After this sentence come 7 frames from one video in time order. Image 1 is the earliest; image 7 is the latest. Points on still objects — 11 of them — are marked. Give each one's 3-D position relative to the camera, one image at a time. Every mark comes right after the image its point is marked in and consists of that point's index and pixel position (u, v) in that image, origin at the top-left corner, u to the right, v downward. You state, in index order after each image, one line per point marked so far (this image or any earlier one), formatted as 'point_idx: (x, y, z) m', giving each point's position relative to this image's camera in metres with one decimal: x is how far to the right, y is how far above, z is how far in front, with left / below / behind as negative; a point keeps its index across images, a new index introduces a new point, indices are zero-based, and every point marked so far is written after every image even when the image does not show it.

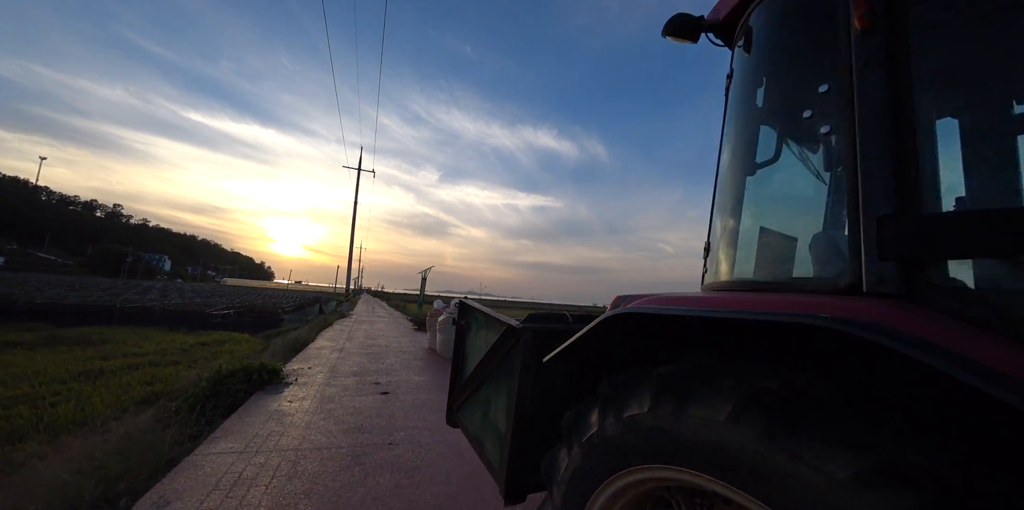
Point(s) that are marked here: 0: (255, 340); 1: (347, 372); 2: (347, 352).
0: (-12.7, -4.2, +17.1) m
1: (-3.3, -2.4, +7.0) m
2: (-4.4, -2.6, +9.2) m
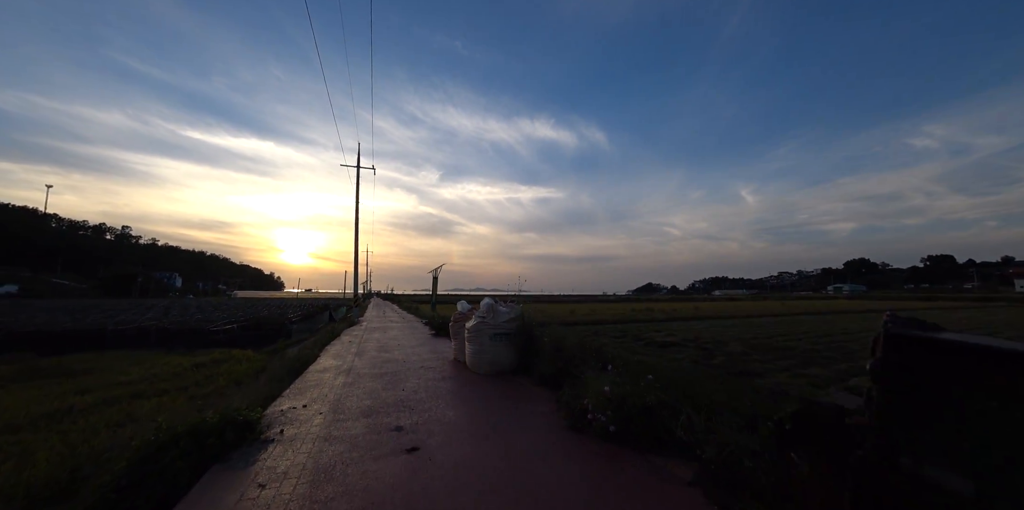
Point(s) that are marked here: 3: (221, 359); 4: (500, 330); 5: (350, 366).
0: (-11.3, -4.5, +15.3) m
1: (-2.3, -2.3, +5.0) m
2: (-3.3, -2.5, +7.3) m
3: (-12.8, -4.6, +15.2) m
4: (-0.3, -1.6, +7.5) m
5: (-3.8, -2.6, +8.1) m
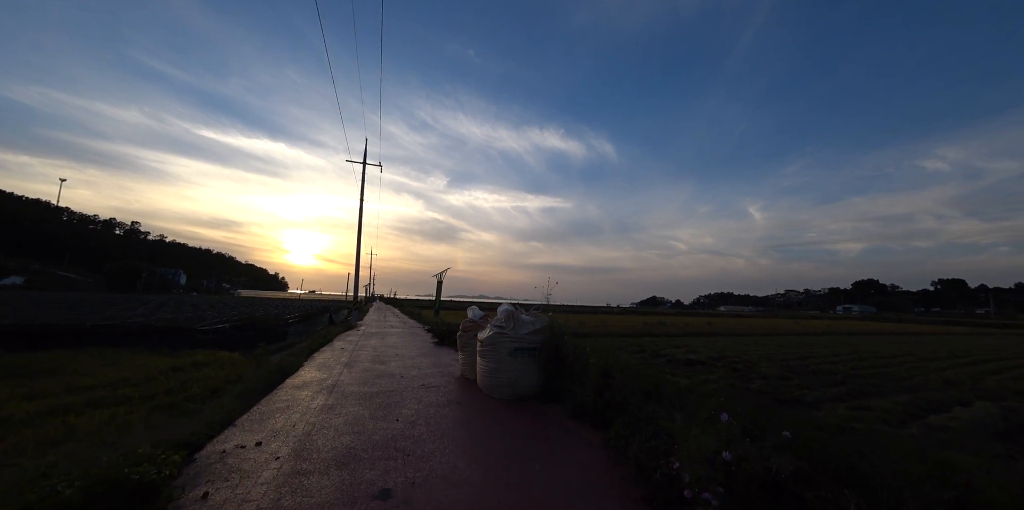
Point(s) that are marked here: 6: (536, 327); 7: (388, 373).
0: (-10.8, -4.3, +13.9) m
1: (-1.9, -2.1, +3.6) m
2: (-2.9, -2.3, +5.8) m
3: (-12.3, -4.3, +13.8) m
4: (+0.2, -1.6, +6.0) m
5: (-3.4, -2.4, +6.7) m
6: (+0.4, -1.3, +6.2) m
7: (-2.7, -2.6, +7.6) m
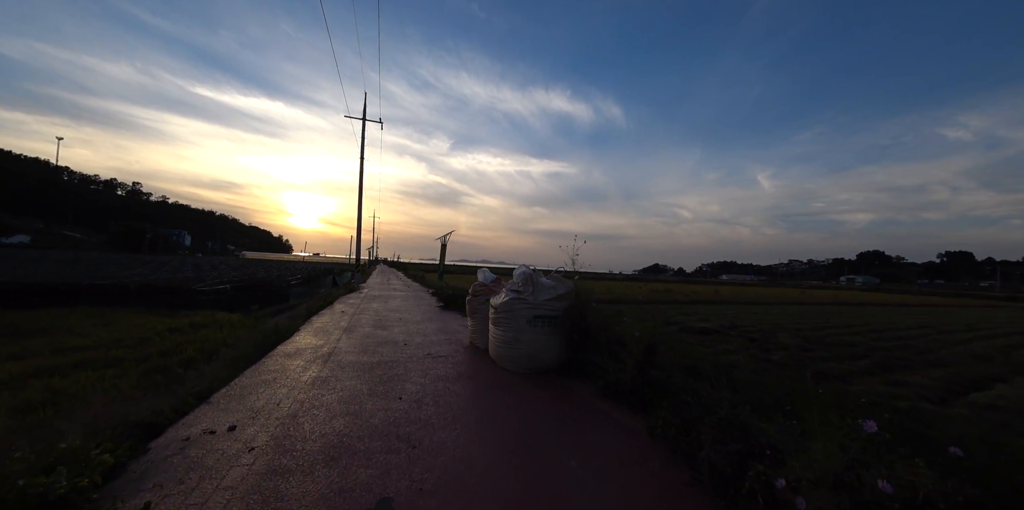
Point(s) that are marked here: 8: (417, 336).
0: (-10.5, -2.7, +13.5) m
1: (-1.7, -1.6, +2.9) m
2: (-2.6, -1.6, +5.2) m
3: (-12.0, -2.7, +13.4) m
4: (+0.5, -0.9, +5.3) m
5: (-3.1, -1.6, +6.0) m
6: (+0.7, -0.6, +5.4) m
7: (-2.4, -1.7, +6.9) m
8: (-2.0, -1.7, +7.4) m
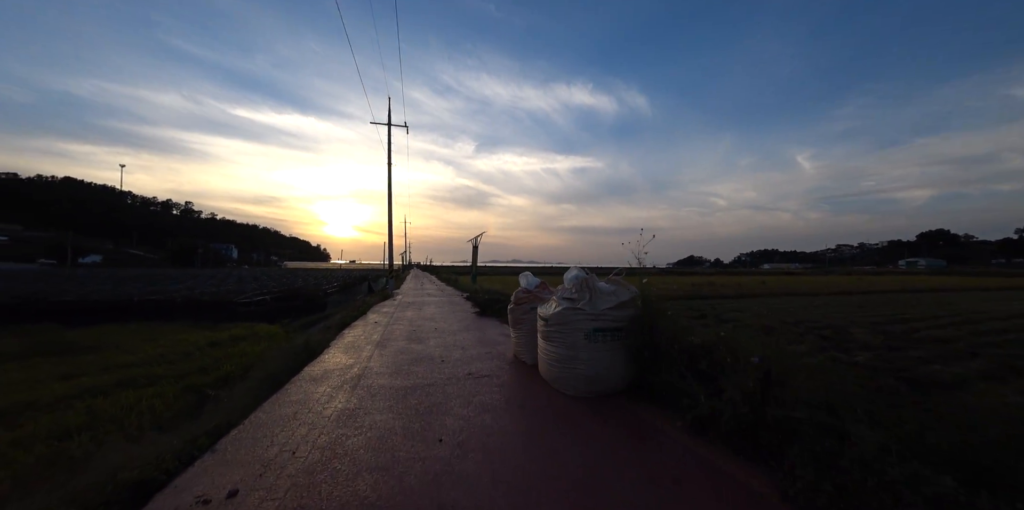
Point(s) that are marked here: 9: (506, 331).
0: (-9.0, -3.1, +13.5) m
1: (-1.1, -1.7, +2.2) m
2: (-1.9, -1.7, +4.5) m
3: (-10.5, -3.2, +13.5) m
4: (+1.1, -0.9, +4.3) m
5: (-2.3, -1.8, +5.4) m
6: (+1.4, -0.6, +4.5) m
7: (-1.5, -1.8, +6.2) m
8: (-1.1, -1.8, +6.7) m
9: (-0.1, -1.9, +8.5) m
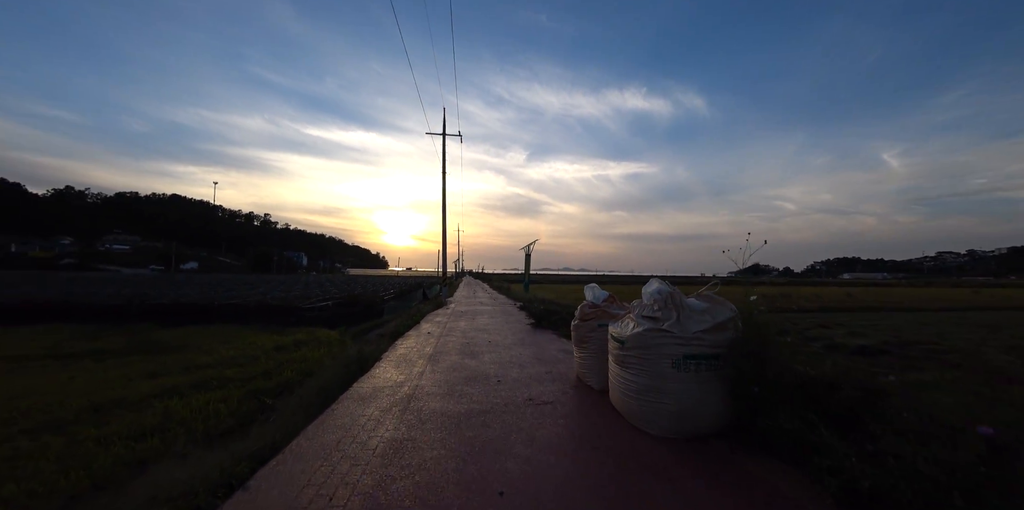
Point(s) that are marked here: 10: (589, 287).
0: (-7.0, -3.4, +13.8) m
1: (-0.7, -1.7, +1.6) m
2: (-1.1, -1.9, +4.0) m
3: (-8.4, -3.5, +14.1) m
4: (+1.9, -1.0, +3.5) m
5: (-1.4, -1.9, +5.0) m
6: (+2.2, -0.7, +3.6) m
7: (-0.5, -2.0, +5.7) m
8: (-0.1, -2.0, +6.1) m
9: (+1.2, -2.1, +7.7) m
10: (+1.1, -0.5, +5.1) m
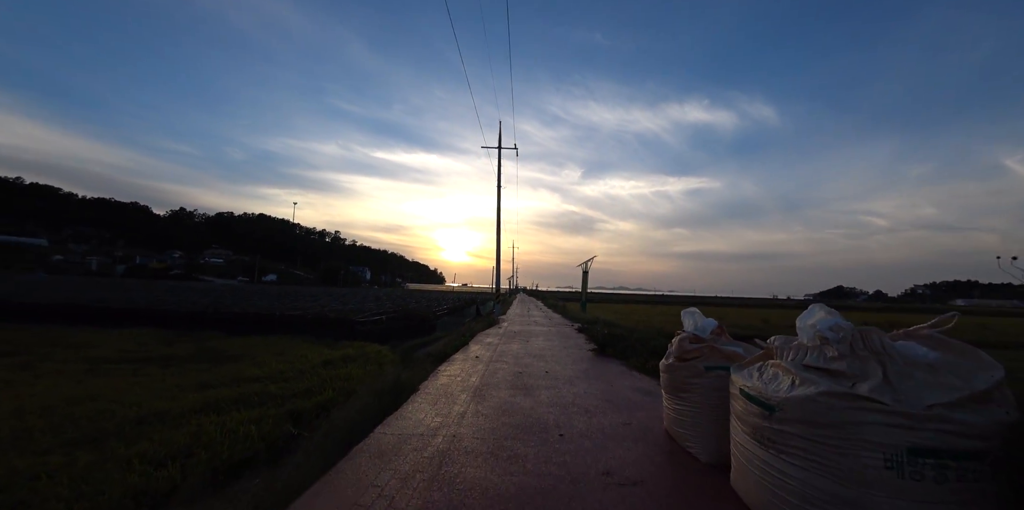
0: (-4.9, -3.9, +13.3) m
1: (-0.4, -1.7, +0.4) m
2: (-0.5, -1.9, +2.9) m
3: (-6.4, -4.0, +13.7) m
4: (+2.4, -1.0, +1.9) m
5: (-0.7, -2.0, +3.8) m
6: (+2.7, -0.8, +2.0) m
7: (+0.3, -2.1, +4.4) m
8: (+0.8, -2.2, +4.7) m
9: (+2.3, -2.3, +6.1) m
10: (+1.9, -0.6, +3.7) m
